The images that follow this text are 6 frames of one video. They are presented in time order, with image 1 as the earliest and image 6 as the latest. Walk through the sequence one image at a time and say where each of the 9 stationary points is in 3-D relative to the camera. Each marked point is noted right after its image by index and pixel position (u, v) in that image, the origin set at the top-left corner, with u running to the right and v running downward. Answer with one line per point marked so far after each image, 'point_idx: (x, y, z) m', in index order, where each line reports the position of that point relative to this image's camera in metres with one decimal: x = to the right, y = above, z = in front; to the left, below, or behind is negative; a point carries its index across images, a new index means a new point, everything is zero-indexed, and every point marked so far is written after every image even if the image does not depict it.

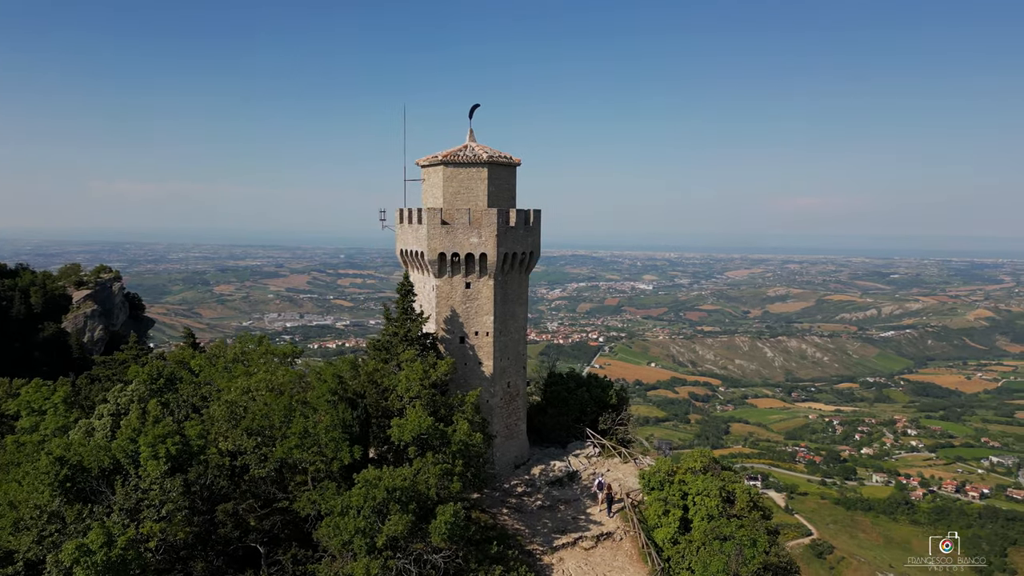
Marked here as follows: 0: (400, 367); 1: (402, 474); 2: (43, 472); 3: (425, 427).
0: (-3.3, -2.4, +18.1) m
1: (-2.7, -4.5, +14.4) m
2: (-11.1, -4.4, +14.1) m
3: (-2.3, -3.6, +15.4) m
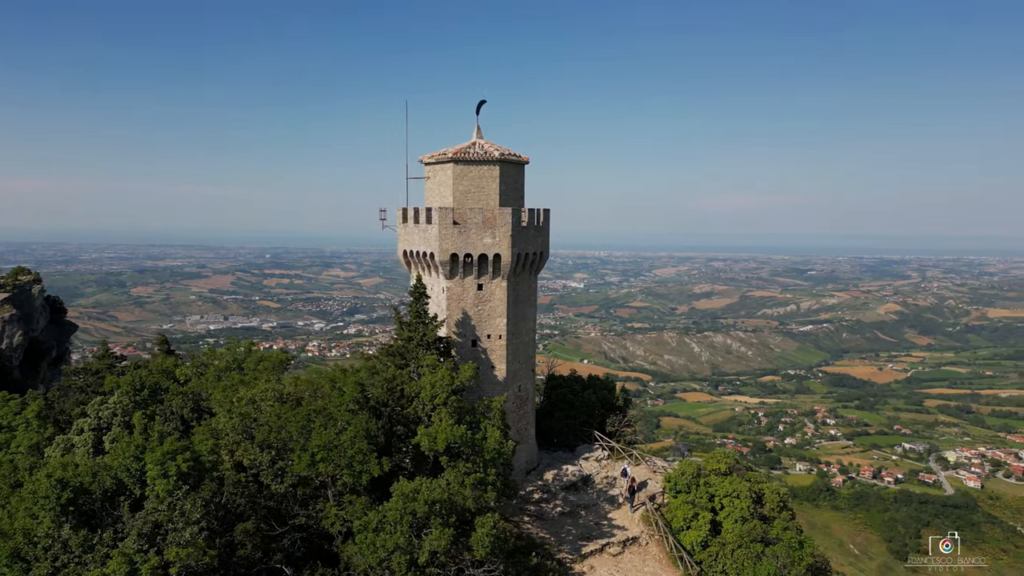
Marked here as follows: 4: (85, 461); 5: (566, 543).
0: (-2.7, -2.5, +17.4) m
1: (-1.7, -4.6, +13.7) m
2: (-10.1, -4.5, +12.7) m
3: (-1.4, -3.7, +14.7) m
4: (-11.2, -4.5, +15.5) m
5: (+1.6, -7.4, +17.1) m
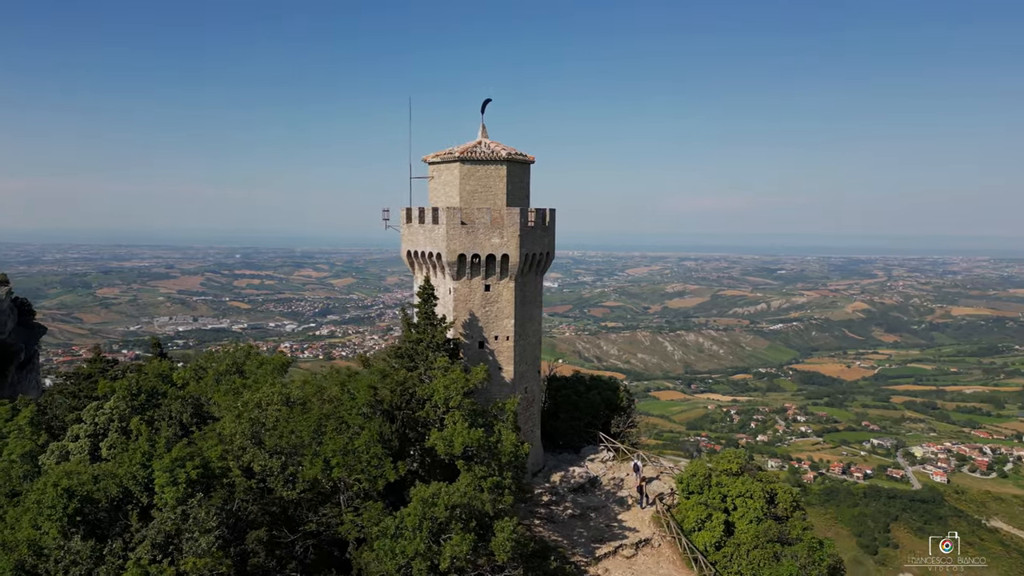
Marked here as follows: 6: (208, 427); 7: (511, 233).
0: (-2.4, -2.5, +17.1) m
1: (-1.3, -4.6, +13.5) m
2: (-9.6, -4.5, +12.3) m
3: (-1.0, -3.7, +14.5) m
4: (-10.8, -4.6, +15.0) m
5: (+1.9, -7.4, +16.9) m
6: (-8.7, -4.0, +16.9) m
7: (0.0, +1.8, +19.1) m
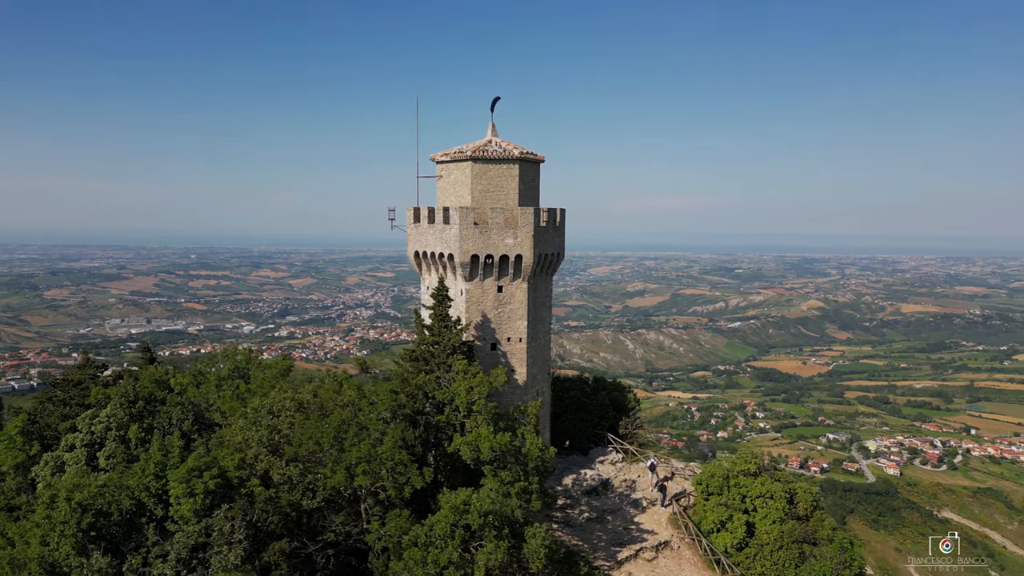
0: (-1.8, -2.6, +16.7) m
1: (-0.6, -4.6, +13.2) m
2: (-8.9, -4.6, +11.6) m
3: (-0.3, -3.7, +14.2) m
4: (-10.1, -4.6, +14.2) m
5: (+2.5, -7.4, +16.7) m
6: (-8.1, -4.0, +16.2) m
7: (+0.4, +1.8, +18.9) m
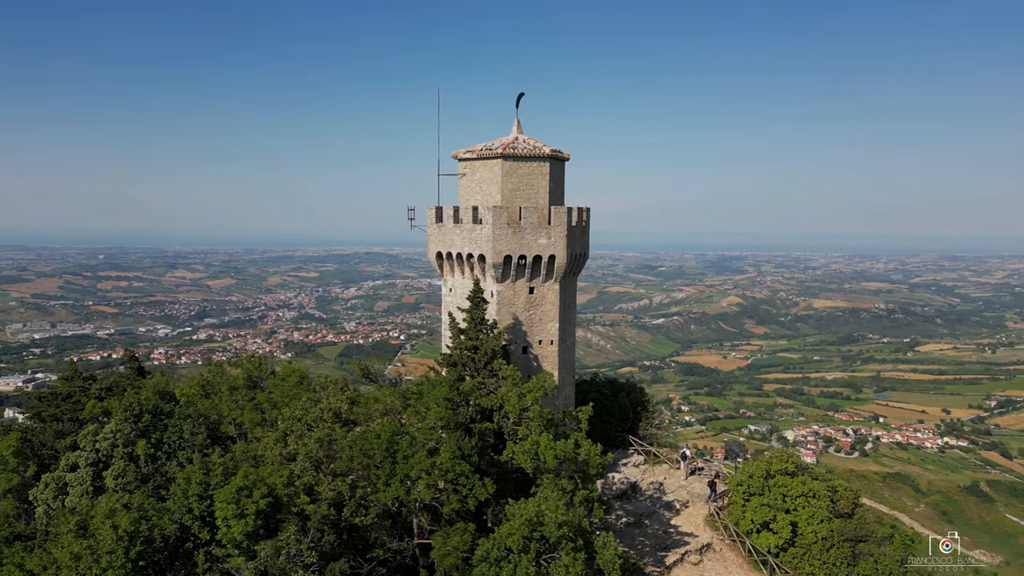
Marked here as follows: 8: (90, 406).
0: (-0.6, -2.6, +16.1) m
1: (+0.9, -4.6, +12.6) m
2: (-7.3, -4.7, +10.5) m
3: (+1.0, -3.7, +13.7) m
4: (-8.7, -4.7, +13.0) m
5: (+3.7, -7.4, +16.4) m
6: (-6.8, -4.1, +15.1) m
7: (+1.4, +1.7, +18.4) m
8: (-13.2, -3.7, +18.6) m
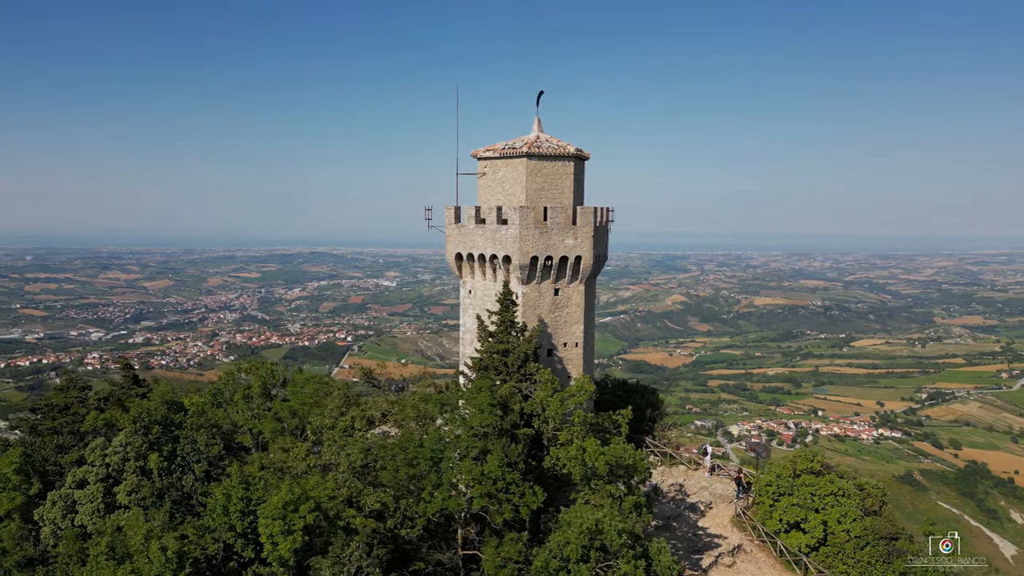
0: (+0.3, -2.7, +15.7) m
1: (+2.0, -4.7, +12.3) m
2: (-6.1, -4.8, +9.8) m
3: (+2.1, -3.8, +13.4) m
4: (-7.6, -4.8, +12.2) m
5: (+4.6, -7.5, +16.3) m
6: (-5.9, -4.2, +14.5) m
7: (+2.2, +1.7, +18.1) m
8: (-12.4, -3.8, +17.6) m
